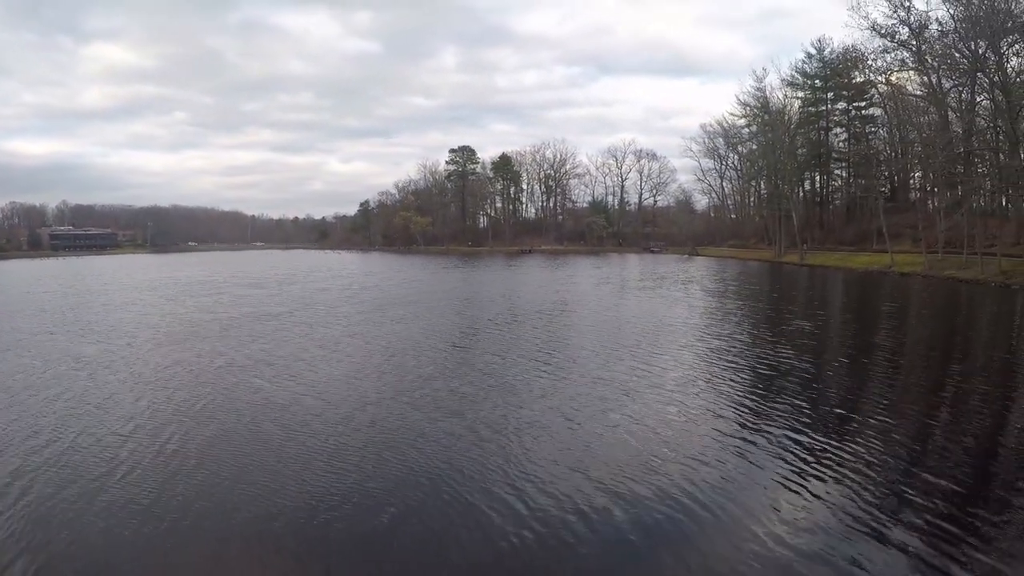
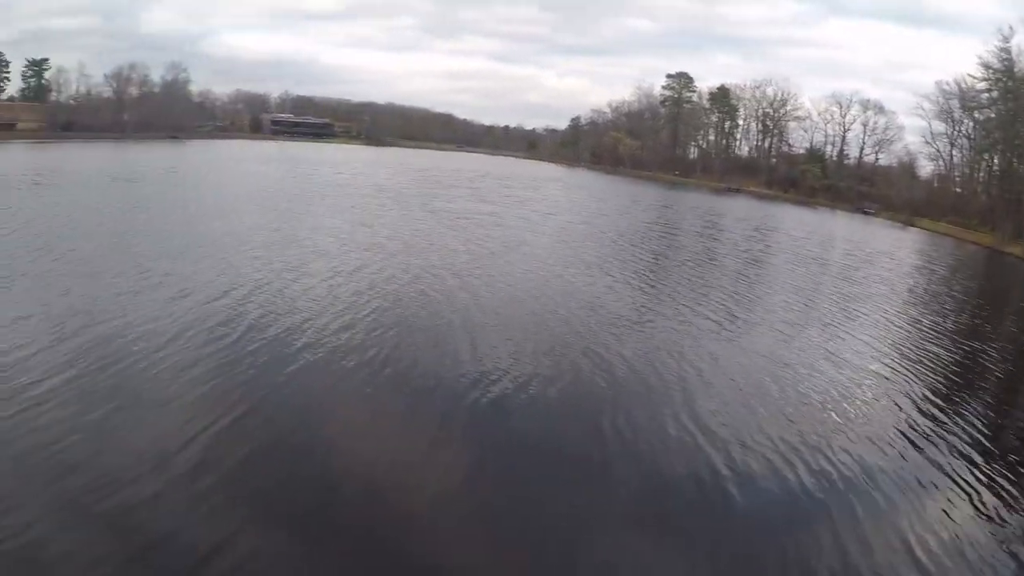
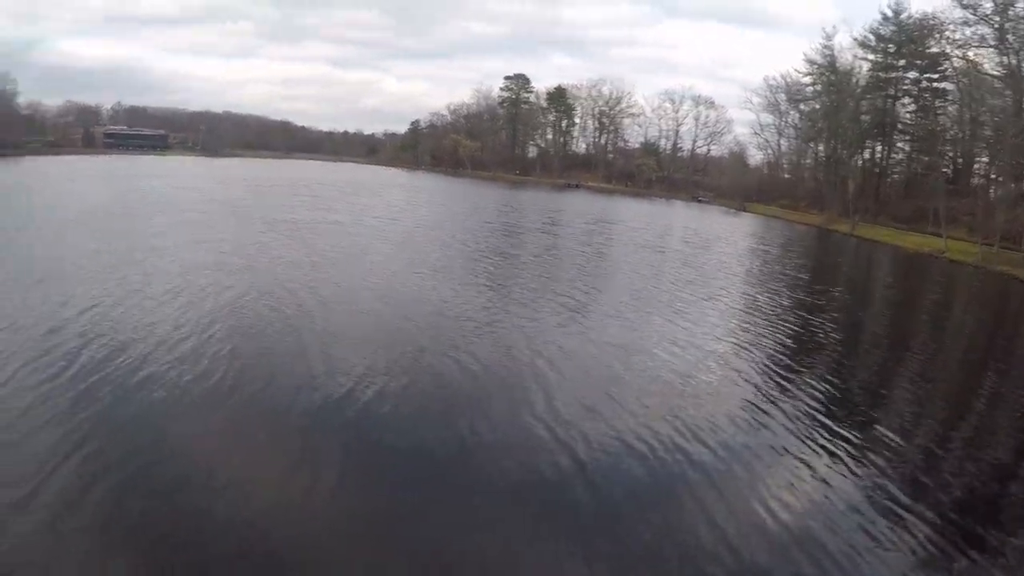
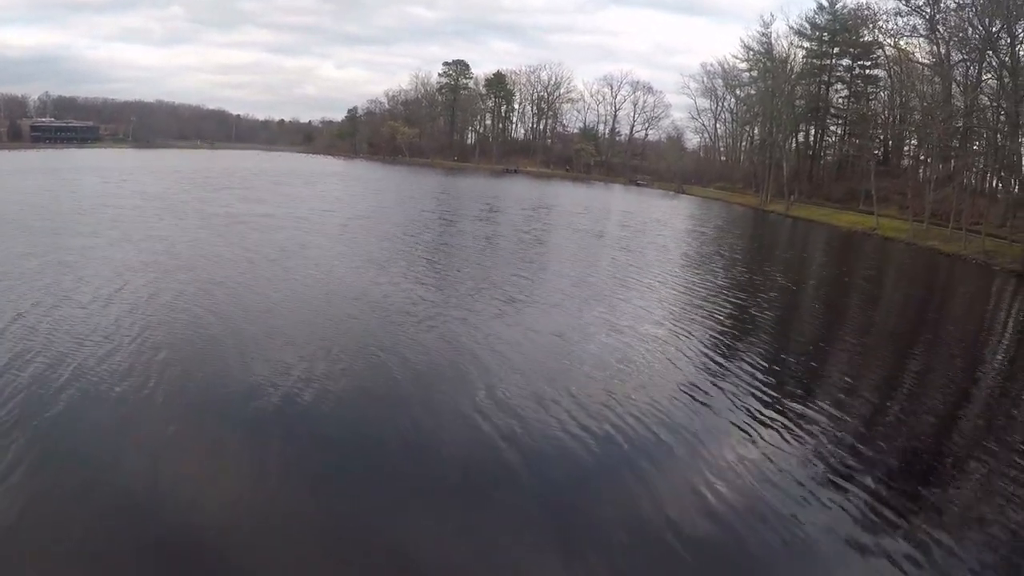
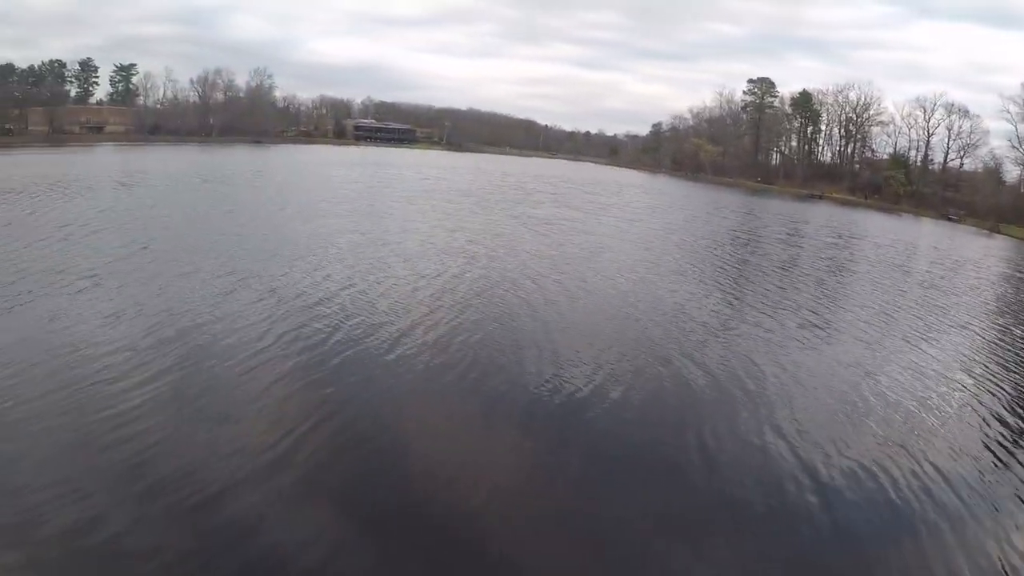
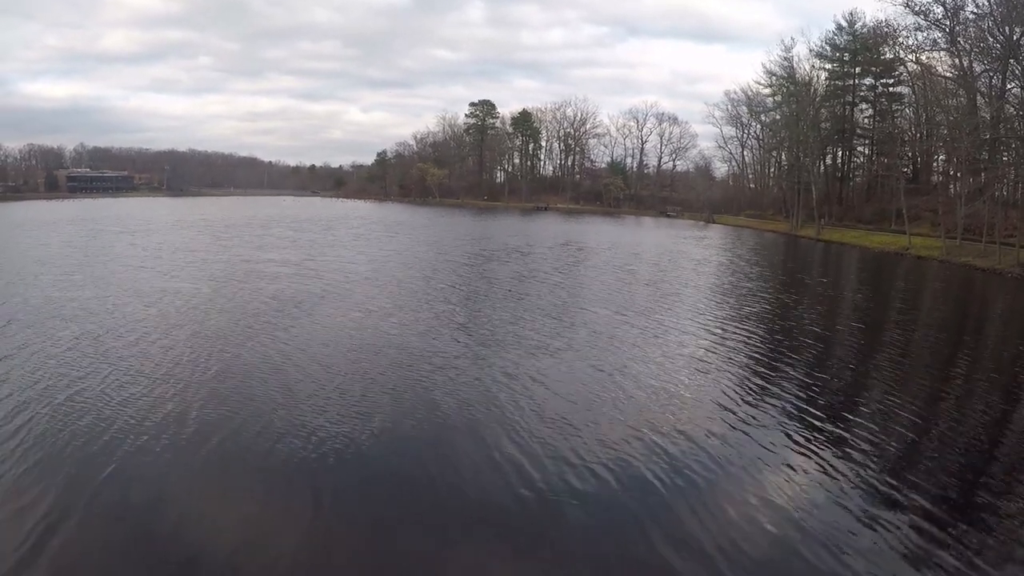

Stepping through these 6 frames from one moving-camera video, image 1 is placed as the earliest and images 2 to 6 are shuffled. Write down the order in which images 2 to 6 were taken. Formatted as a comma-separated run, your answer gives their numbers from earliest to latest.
6, 4, 3, 2, 5
